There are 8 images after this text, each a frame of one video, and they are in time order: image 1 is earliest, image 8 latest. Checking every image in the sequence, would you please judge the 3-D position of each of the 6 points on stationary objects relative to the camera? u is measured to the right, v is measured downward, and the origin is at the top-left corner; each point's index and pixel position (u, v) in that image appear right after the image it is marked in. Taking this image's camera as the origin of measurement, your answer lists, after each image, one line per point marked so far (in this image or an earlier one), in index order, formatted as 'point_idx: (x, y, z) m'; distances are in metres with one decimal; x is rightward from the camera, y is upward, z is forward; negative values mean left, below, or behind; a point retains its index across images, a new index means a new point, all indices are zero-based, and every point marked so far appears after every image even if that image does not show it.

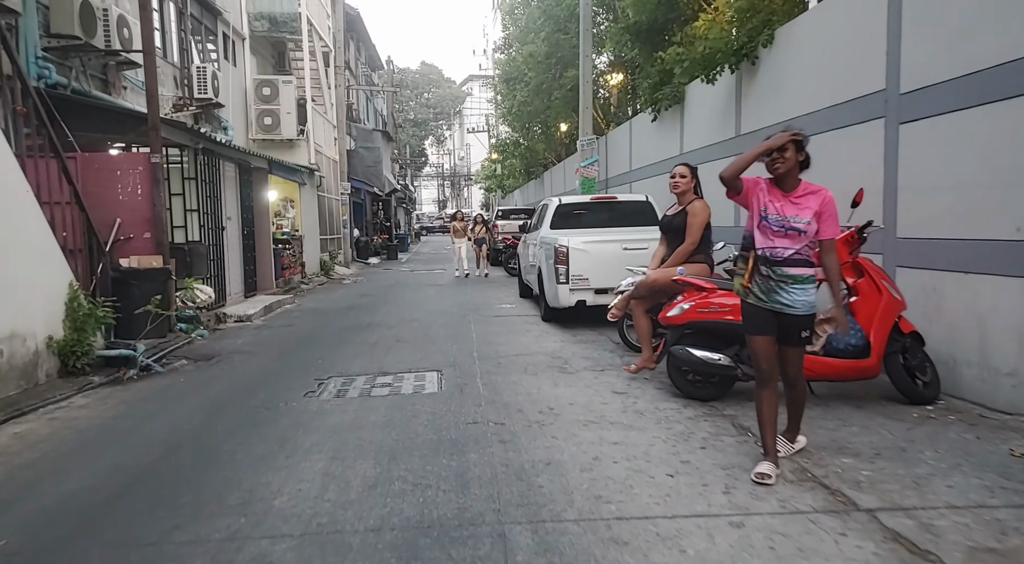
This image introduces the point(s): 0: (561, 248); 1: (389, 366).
0: (+0.7, +0.5, +8.7) m
1: (-1.4, -0.9, +7.0) m
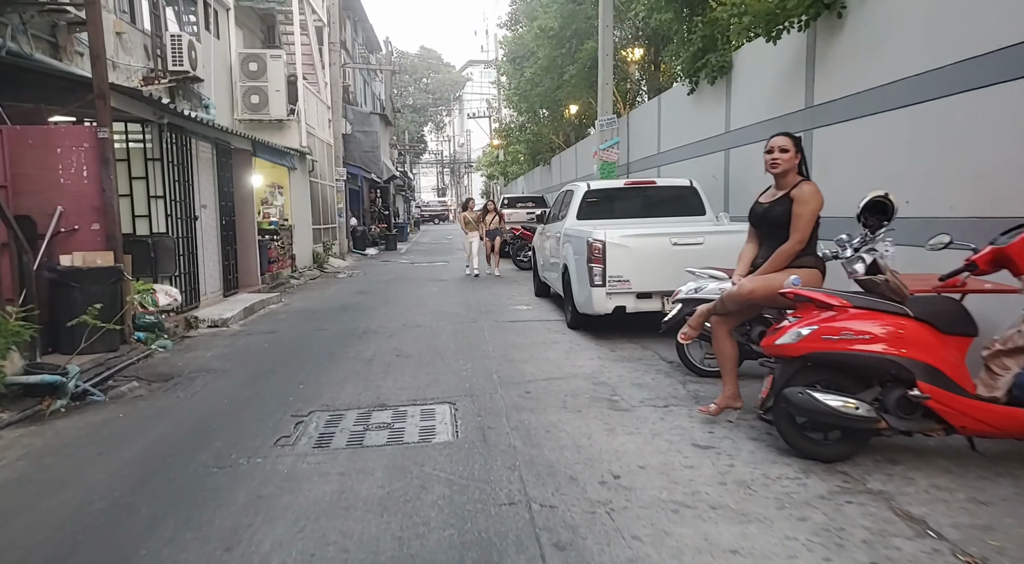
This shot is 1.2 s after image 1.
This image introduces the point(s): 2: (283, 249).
0: (+0.9, +0.5, +7.2) m
1: (-1.1, -1.0, +5.5) m
2: (-5.5, +0.8, +15.0) m
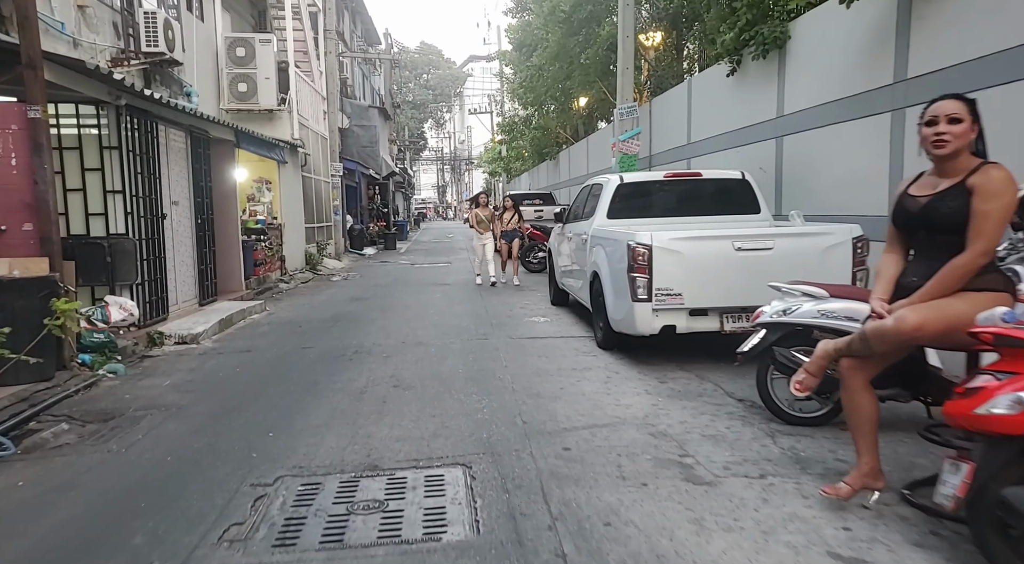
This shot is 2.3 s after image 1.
0: (+1.2, +0.3, +5.9) m
1: (-0.9, -1.1, +4.2) m
2: (-5.3, +0.7, +13.6) m
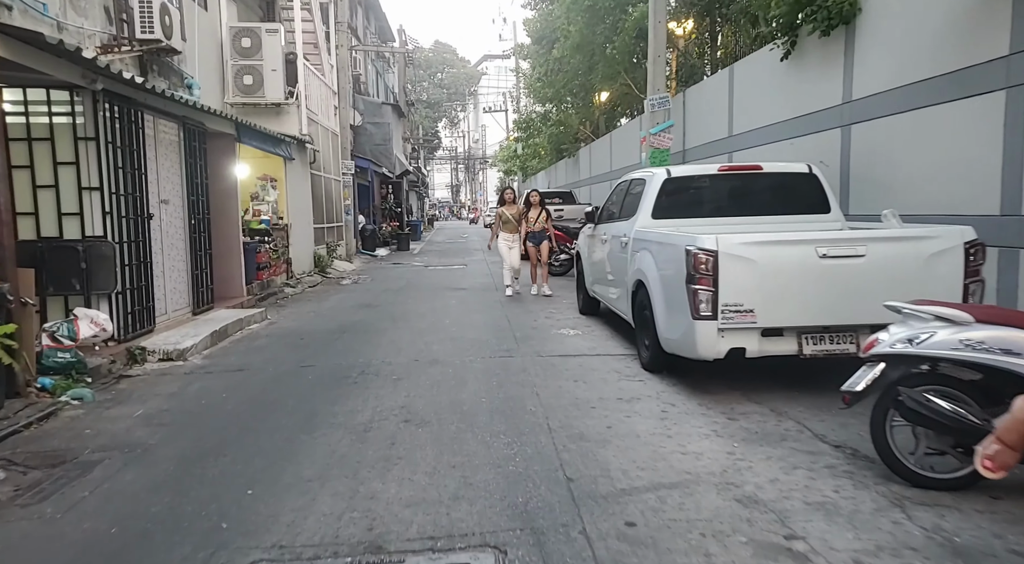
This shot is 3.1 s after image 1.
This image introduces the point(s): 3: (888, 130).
0: (+1.4, +0.2, +4.8) m
1: (-0.6, -1.2, +3.2) m
2: (-4.8, +0.6, +12.7) m
3: (+4.0, +1.6, +6.6) m
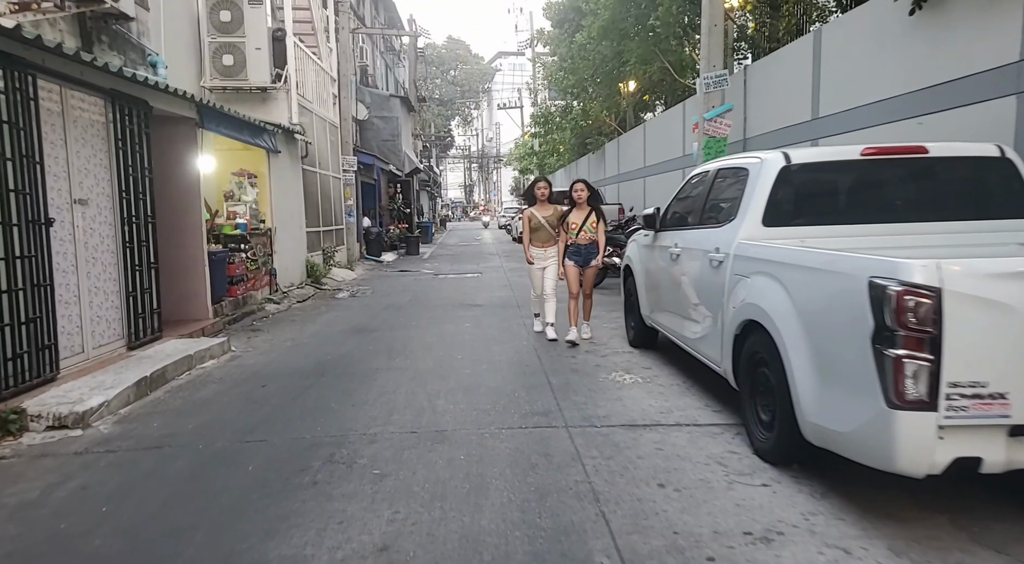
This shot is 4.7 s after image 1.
0: (+1.7, 0.0, +2.7) m
1: (-0.4, -1.5, +1.1) m
2: (-4.4, +0.4, +10.7) m
3: (+4.3, +1.4, +4.4) m
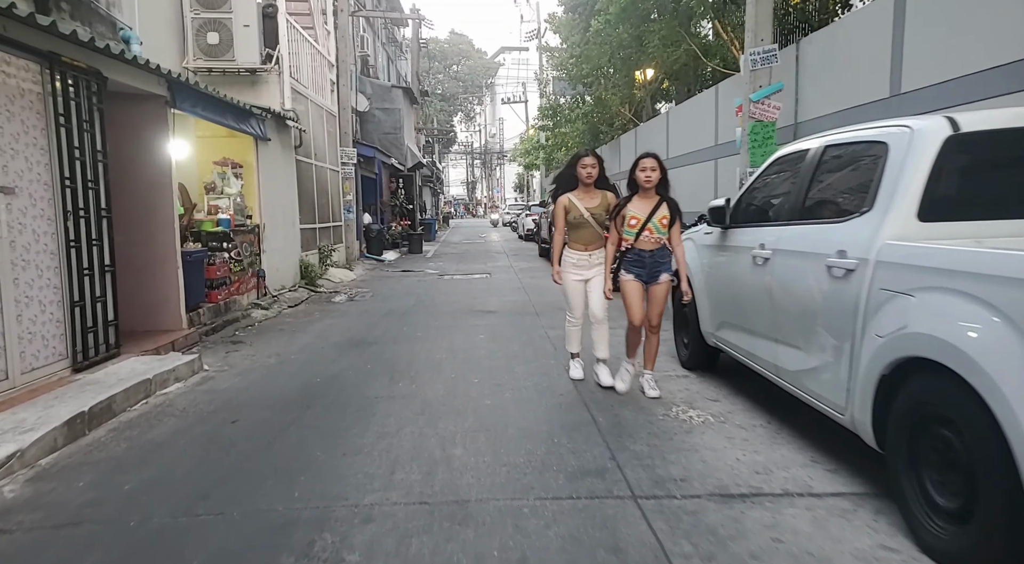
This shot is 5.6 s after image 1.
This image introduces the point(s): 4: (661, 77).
0: (+1.9, -0.1, +1.5) m
1: (-0.2, -1.6, -0.1) m
2: (-4.1, +0.3, +9.5) m
3: (+4.5, +1.3, +3.2) m
4: (+4.5, +6.2, +18.9) m
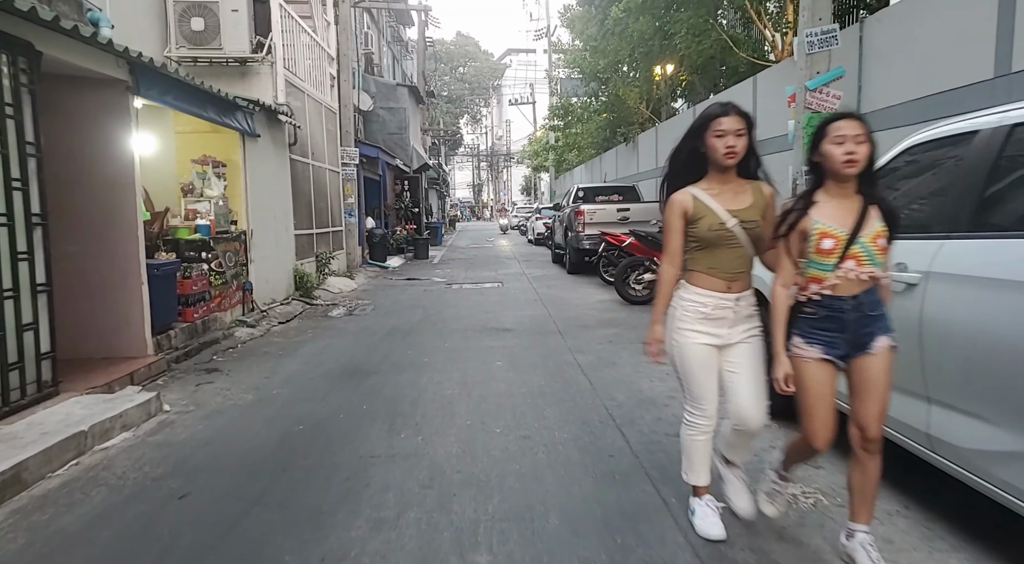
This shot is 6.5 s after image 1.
0: (+2.1, -0.3, +0.2) m
1: (0.0, -1.7, -1.3) m
2: (-3.9, +0.1, +8.3) m
3: (+4.7, +1.1, +1.9) m
4: (+4.8, +5.9, +17.7) m
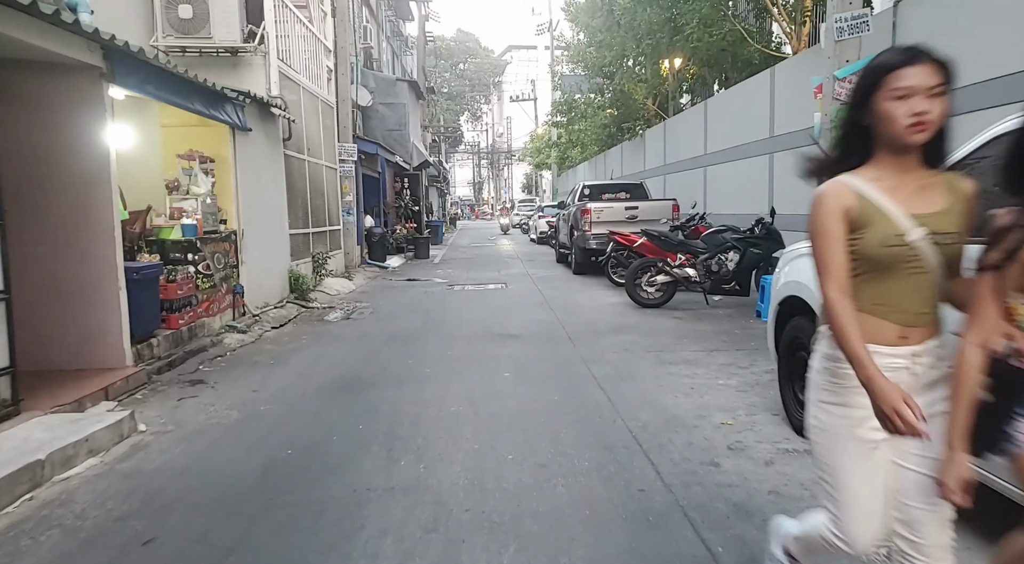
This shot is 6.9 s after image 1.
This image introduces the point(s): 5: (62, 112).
0: (+2.2, -0.4, -0.3) m
1: (+0.1, -1.8, -1.9) m
2: (-3.8, +0.1, +7.8) m
3: (+4.8, +1.0, +1.4) m
4: (+4.9, +5.9, +17.2) m
5: (-4.1, +1.5, +5.7) m
